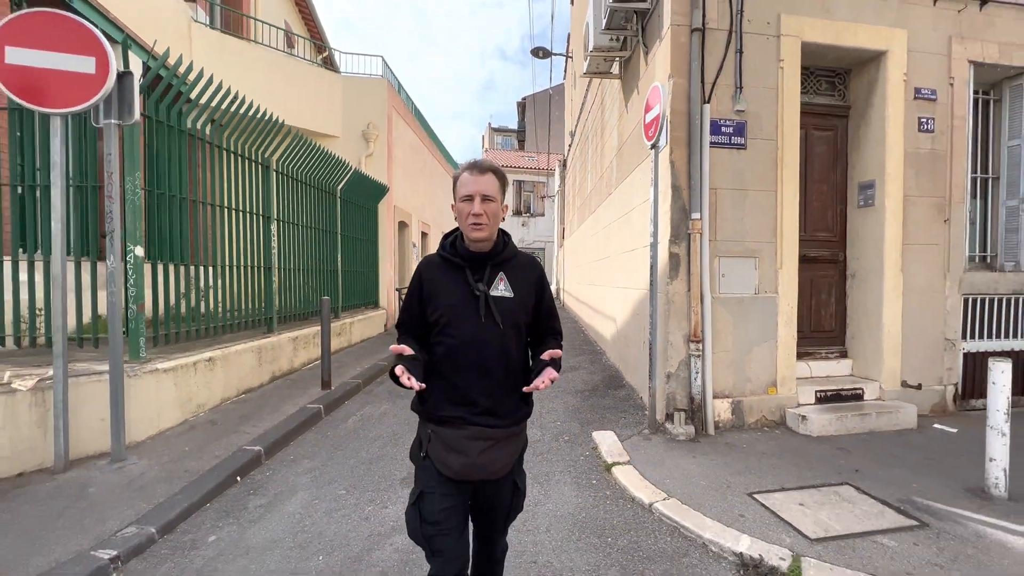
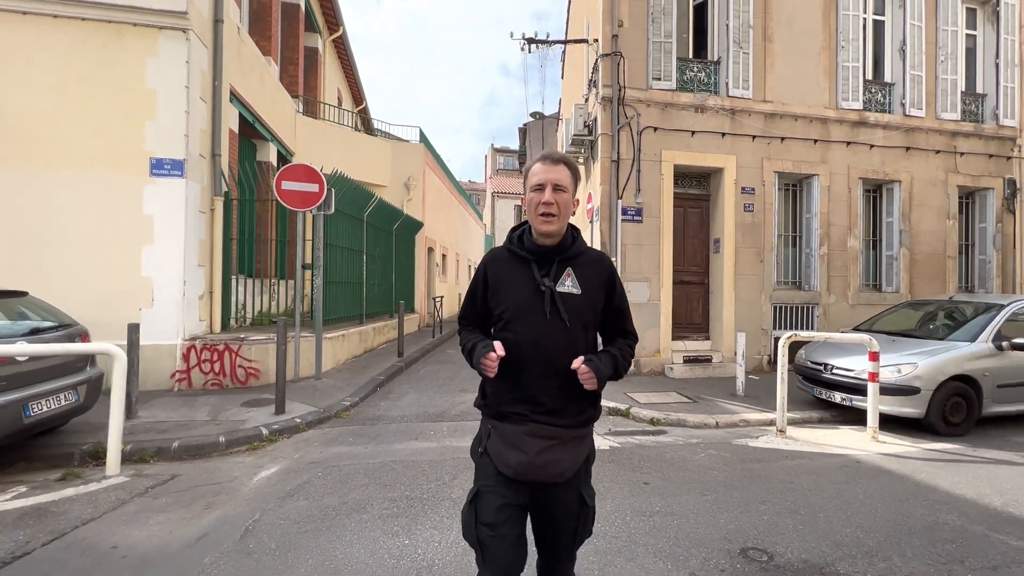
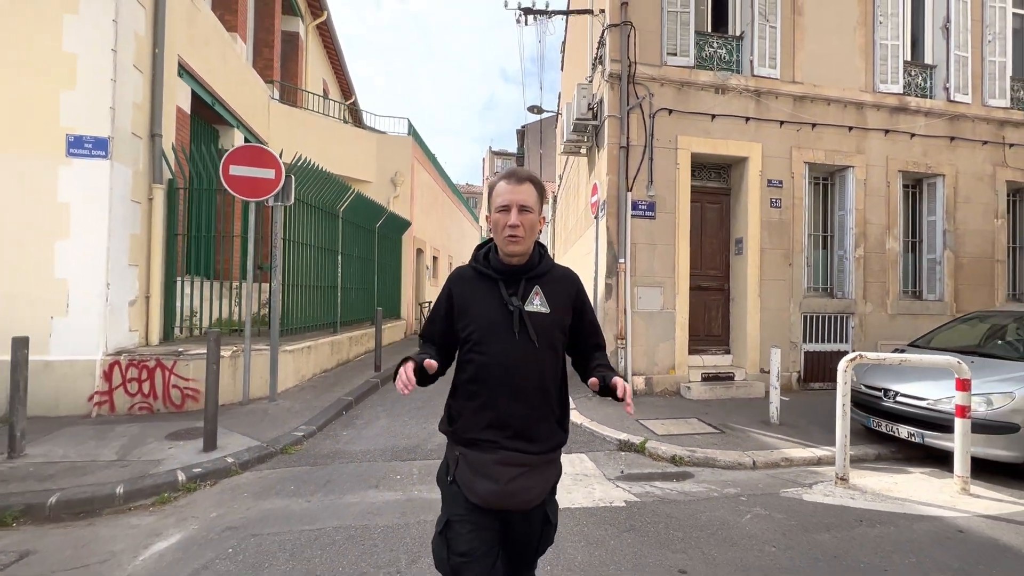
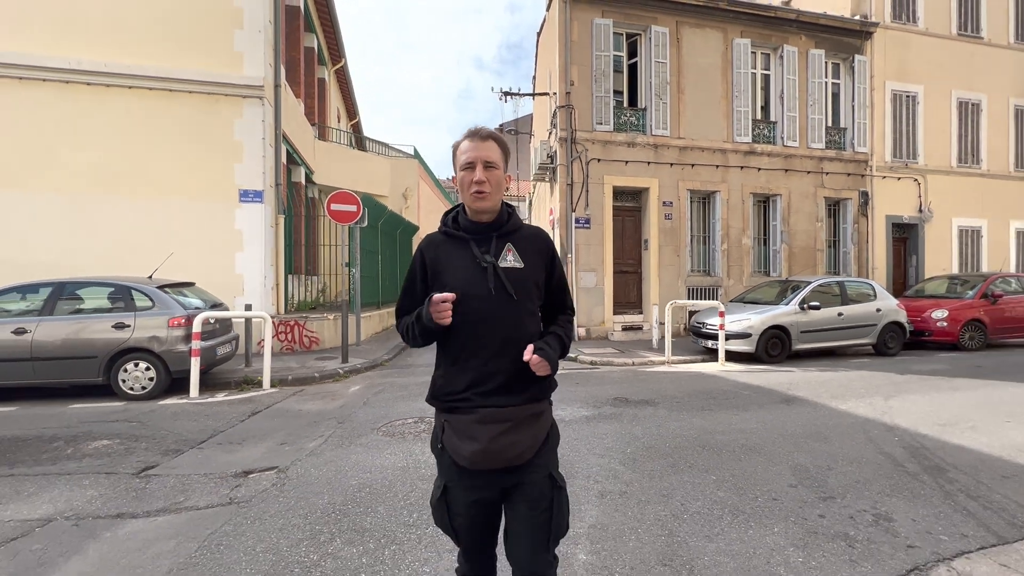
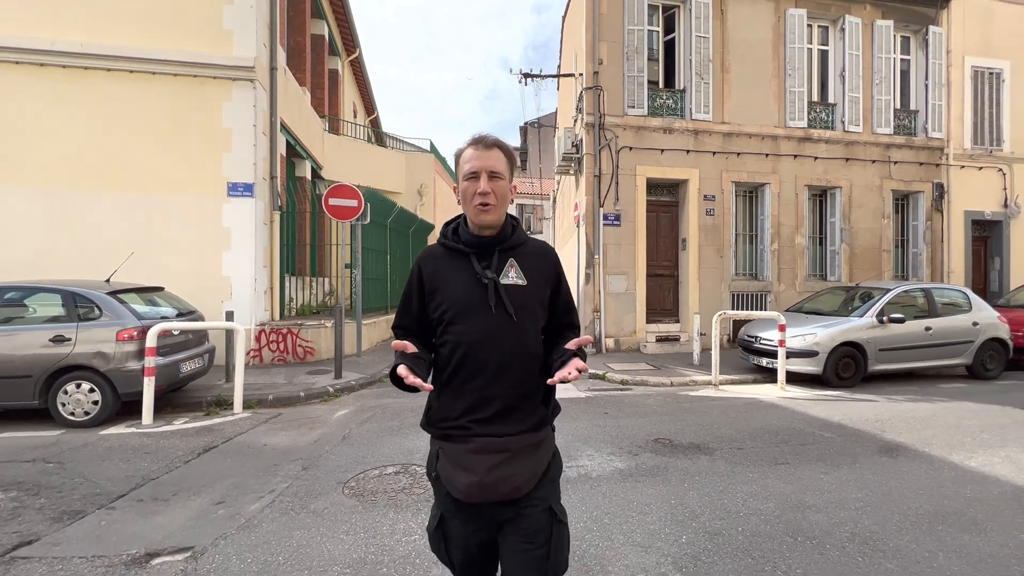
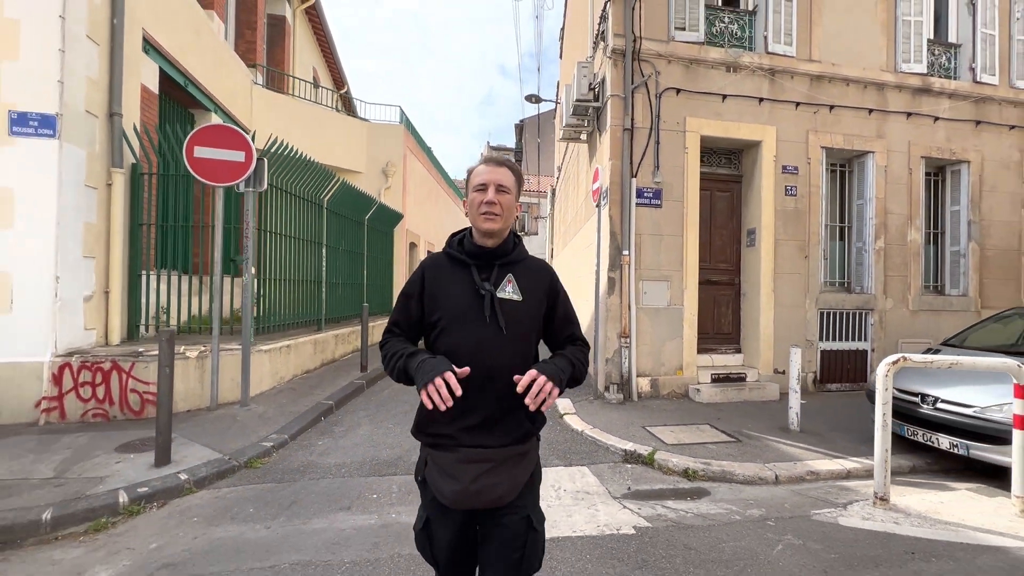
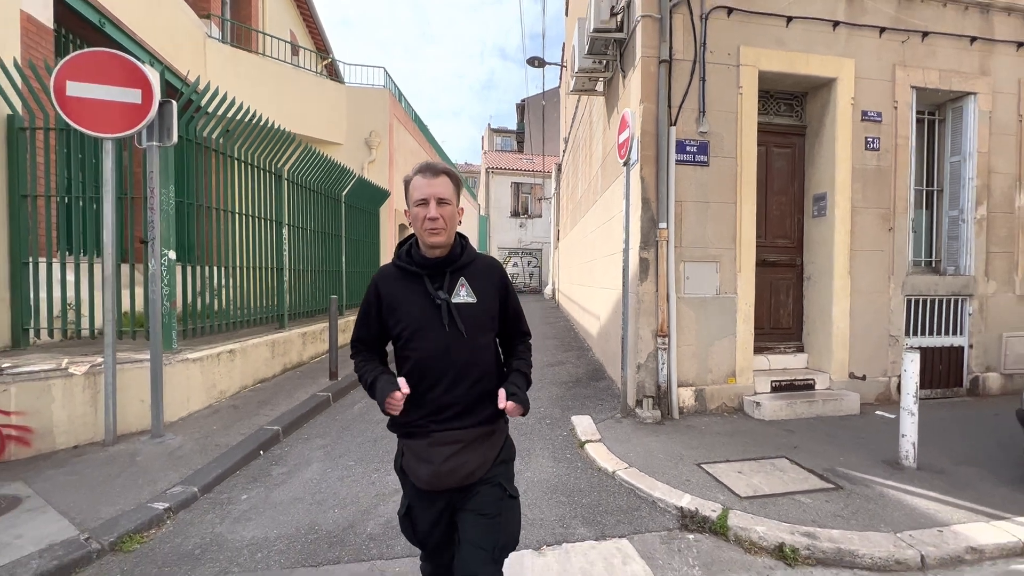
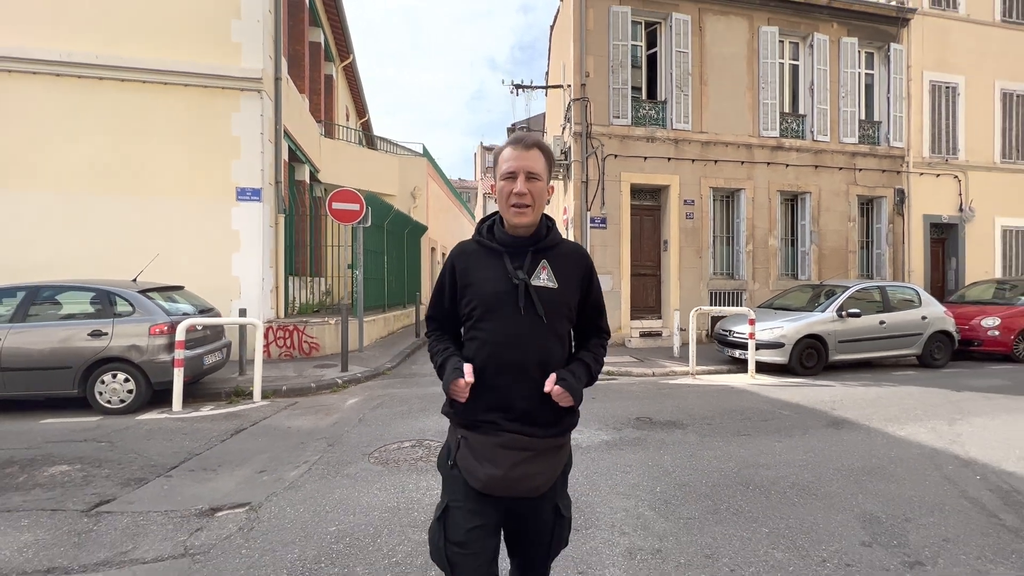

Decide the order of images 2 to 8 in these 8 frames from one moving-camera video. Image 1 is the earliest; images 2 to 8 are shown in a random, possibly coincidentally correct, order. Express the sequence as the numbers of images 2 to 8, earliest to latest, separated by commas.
7, 6, 3, 2, 5, 8, 4
